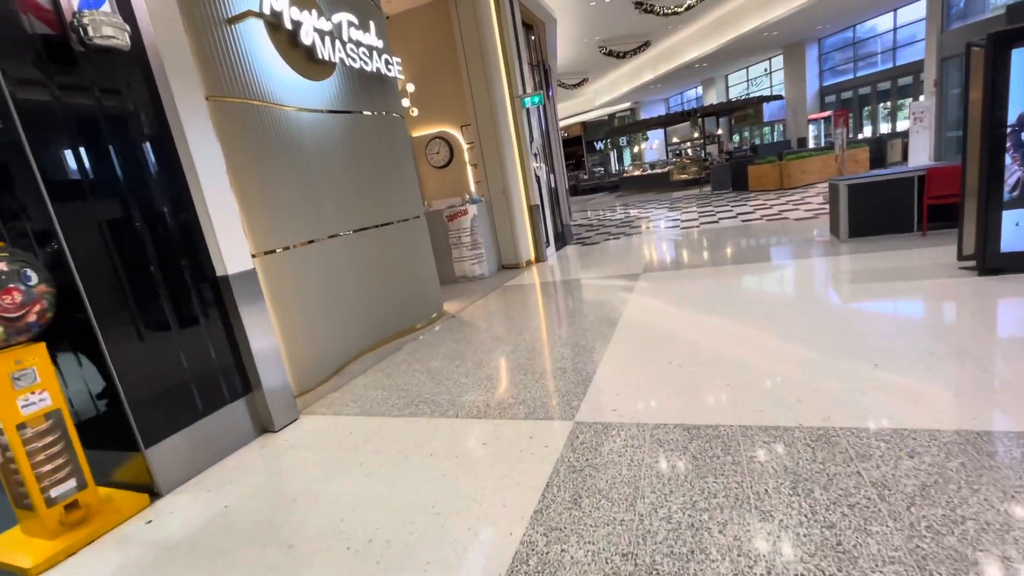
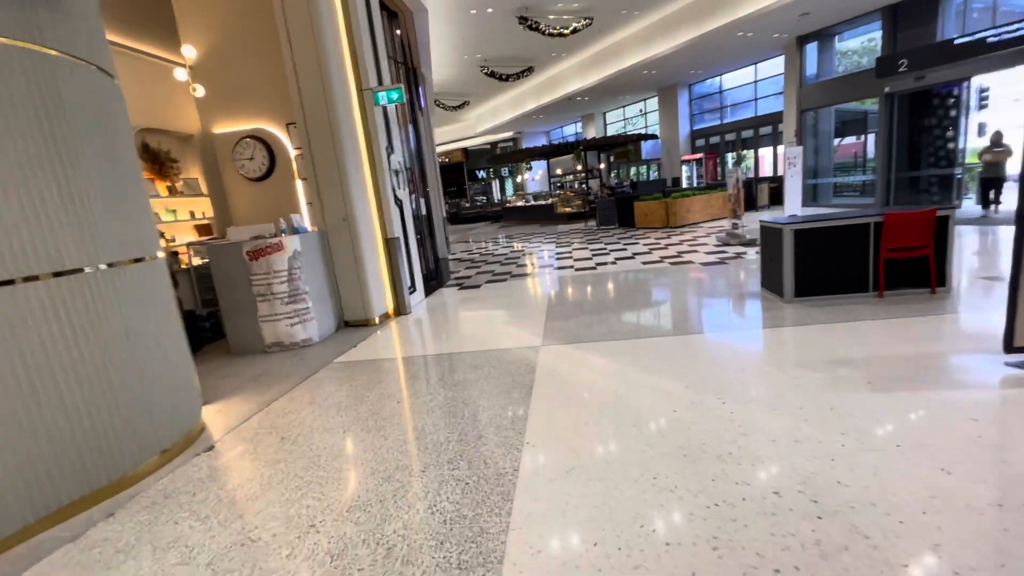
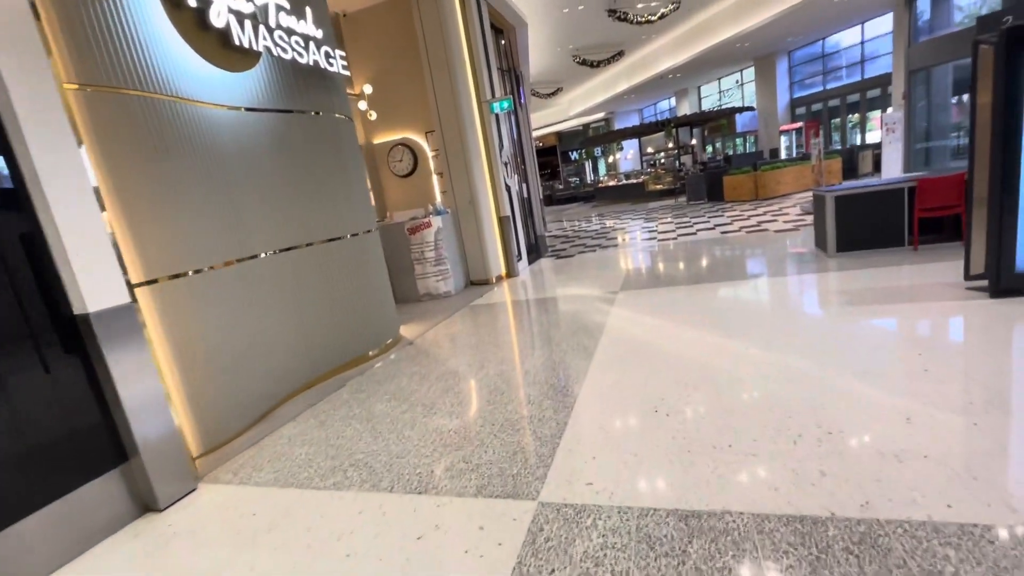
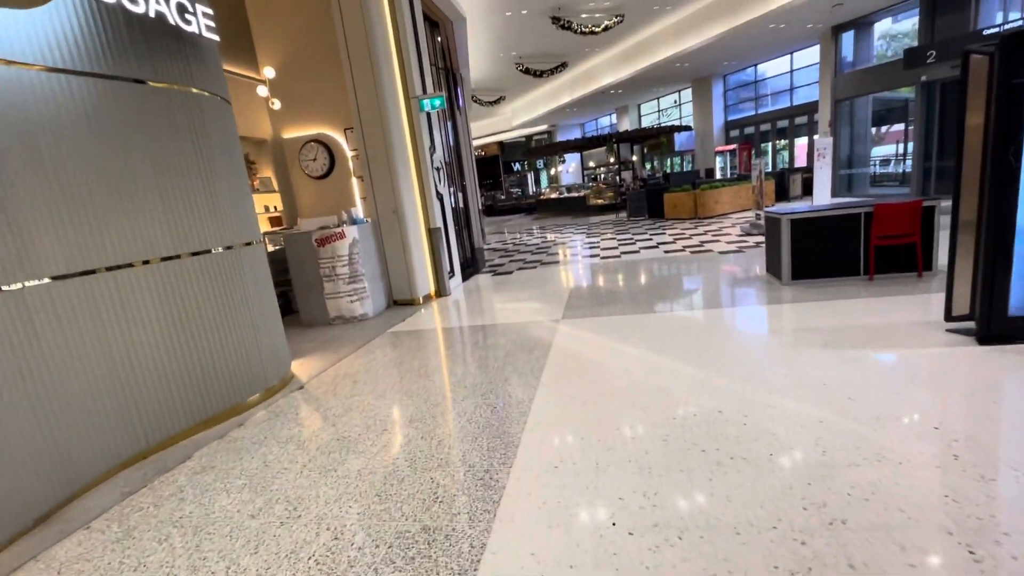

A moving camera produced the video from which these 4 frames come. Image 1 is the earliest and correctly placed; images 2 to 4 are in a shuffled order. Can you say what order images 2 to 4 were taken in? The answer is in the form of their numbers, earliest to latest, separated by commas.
3, 4, 2
